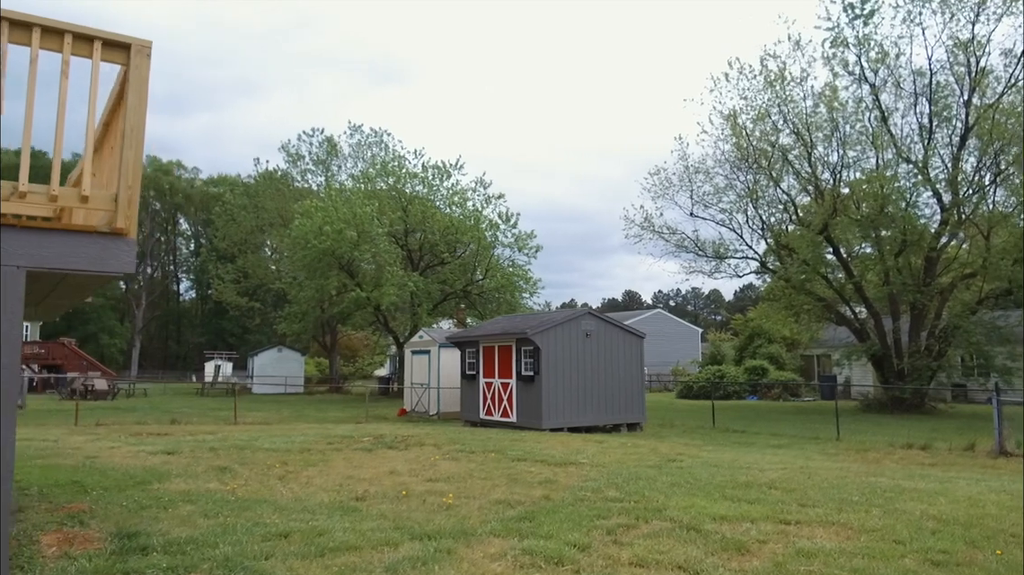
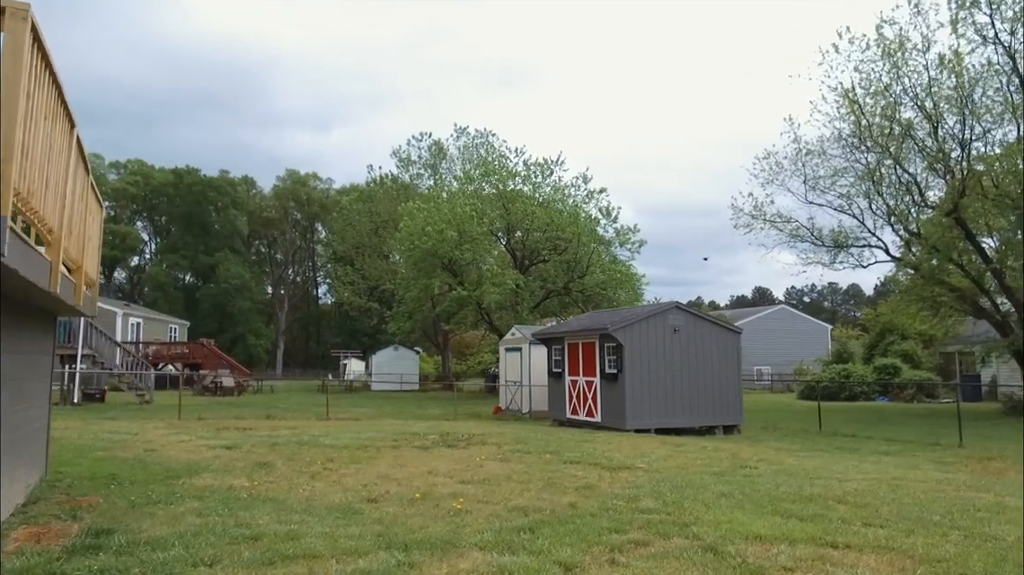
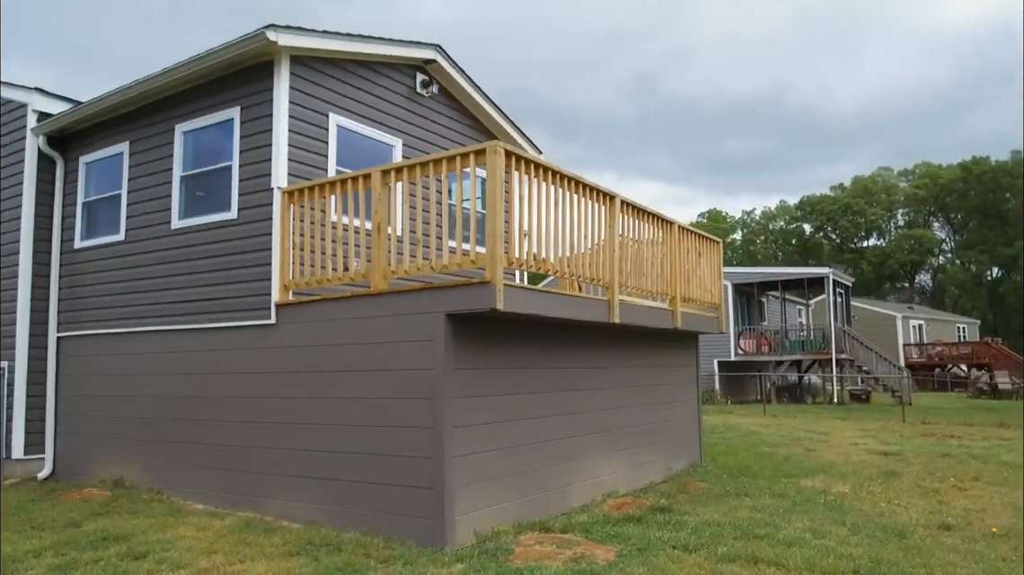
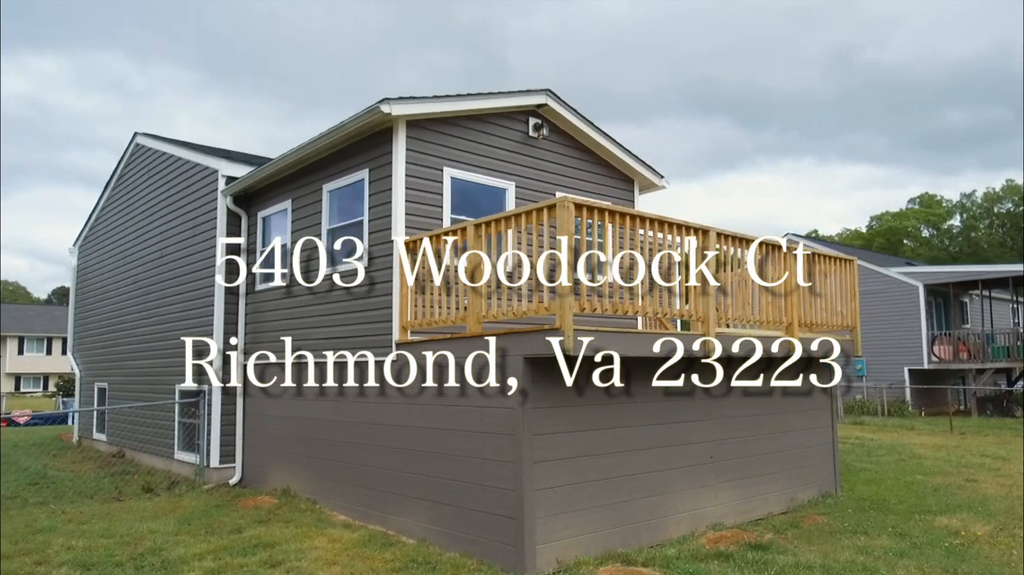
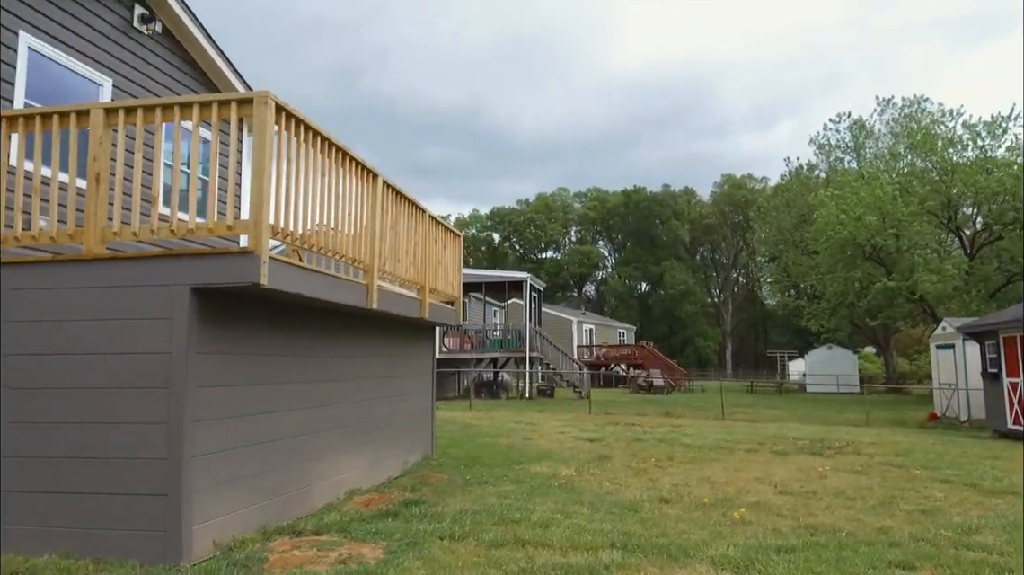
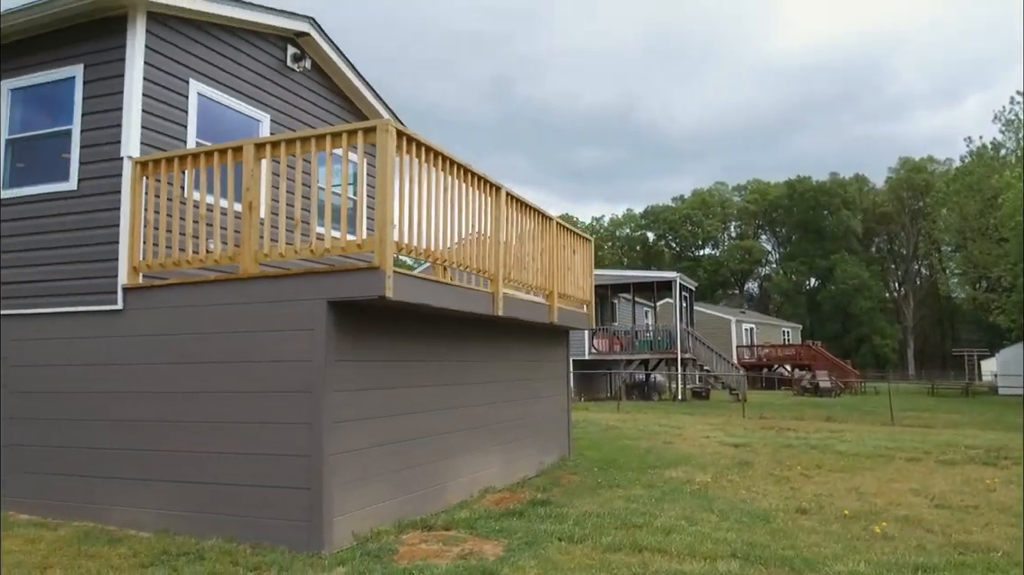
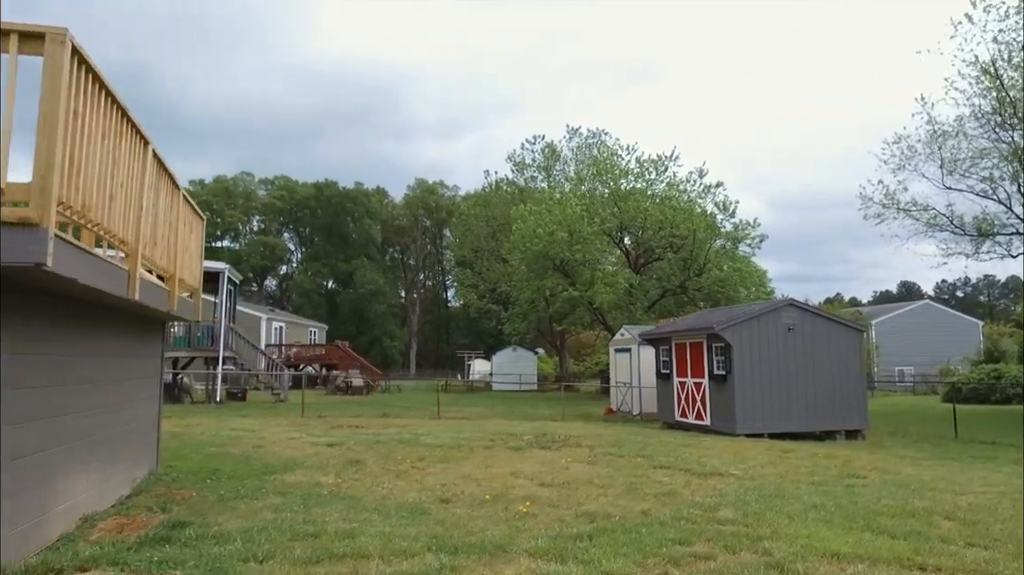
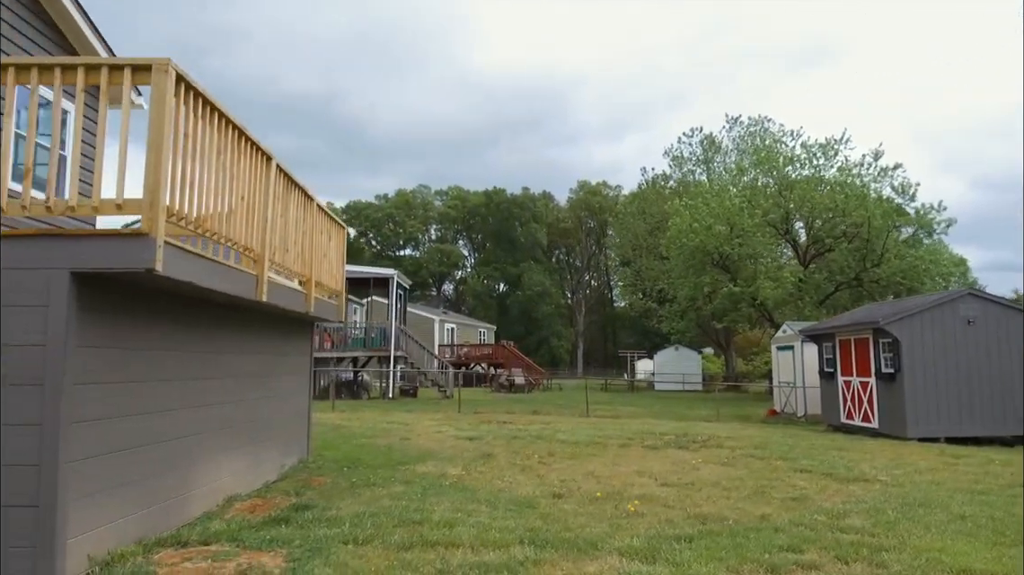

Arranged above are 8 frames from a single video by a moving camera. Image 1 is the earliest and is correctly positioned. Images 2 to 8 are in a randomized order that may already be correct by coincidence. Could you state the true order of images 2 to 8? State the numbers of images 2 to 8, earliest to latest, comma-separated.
2, 7, 8, 5, 6, 3, 4
